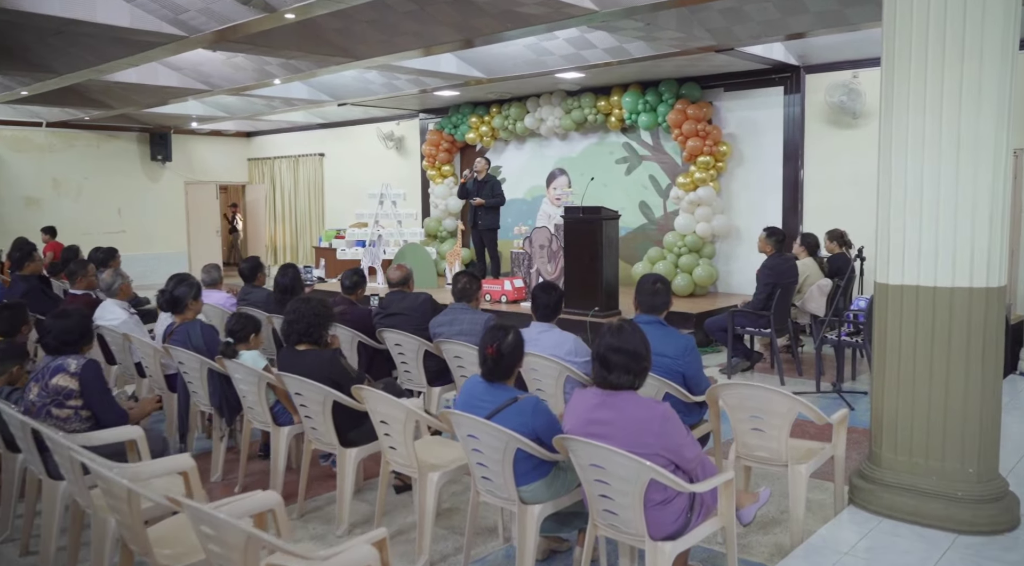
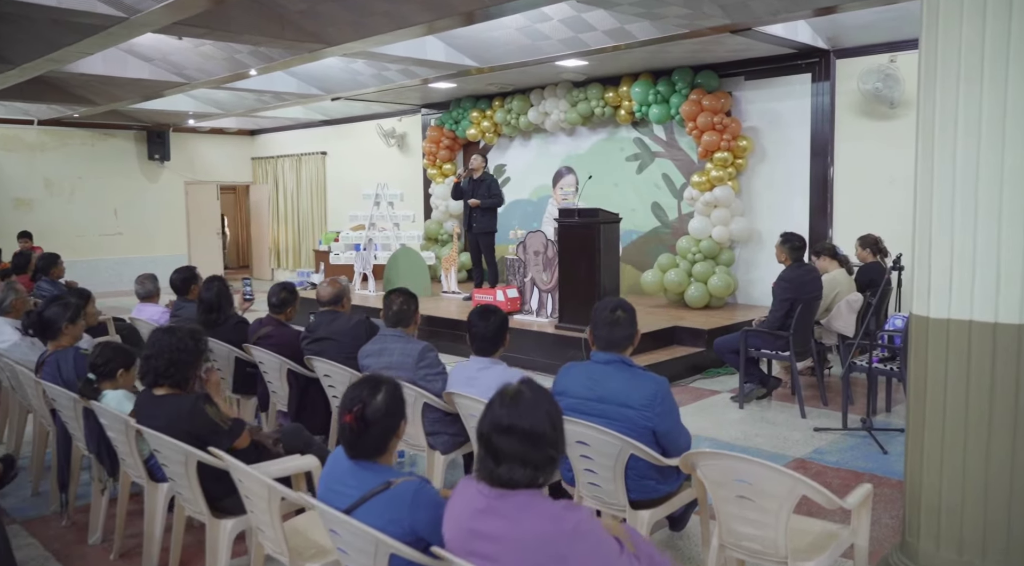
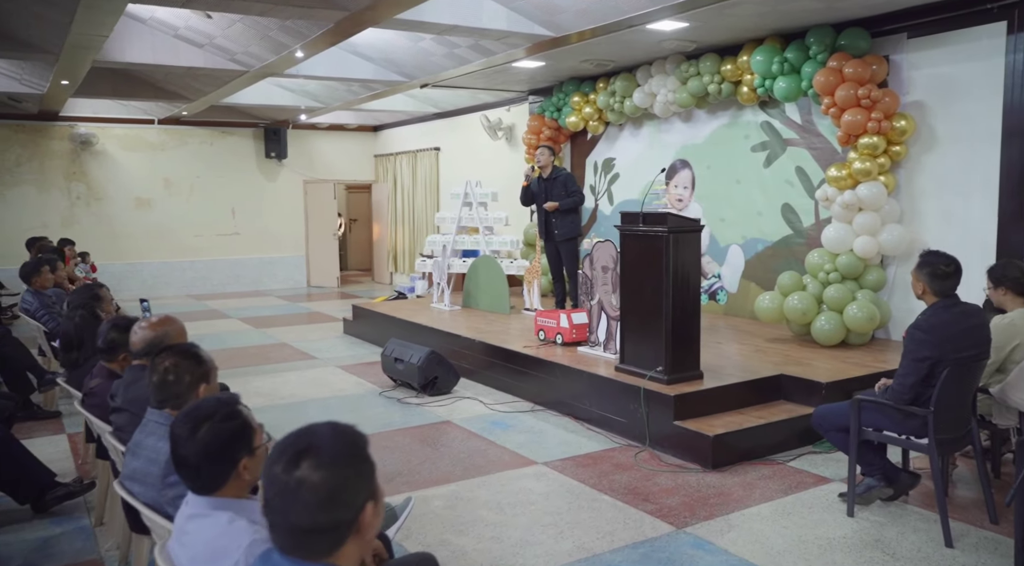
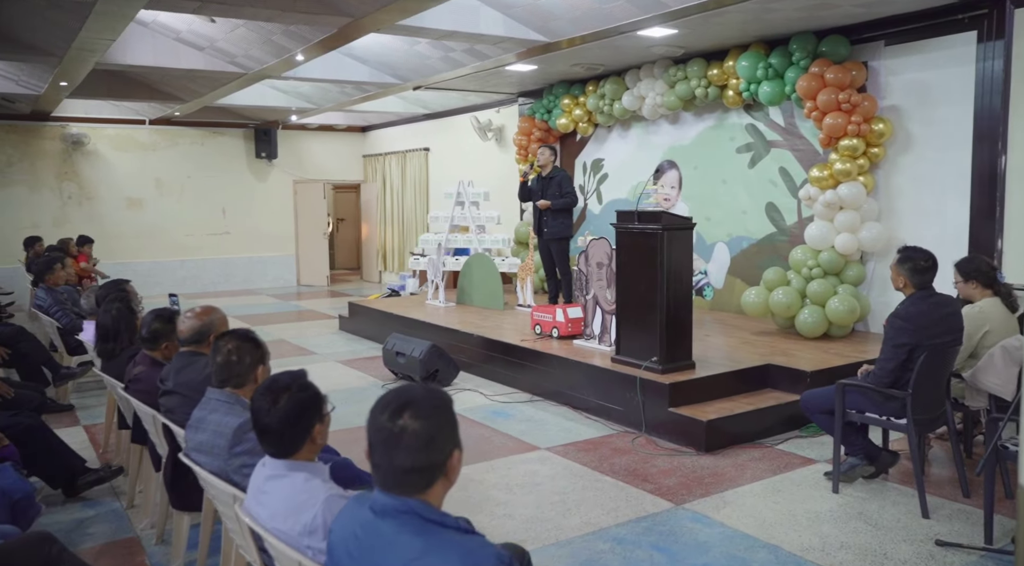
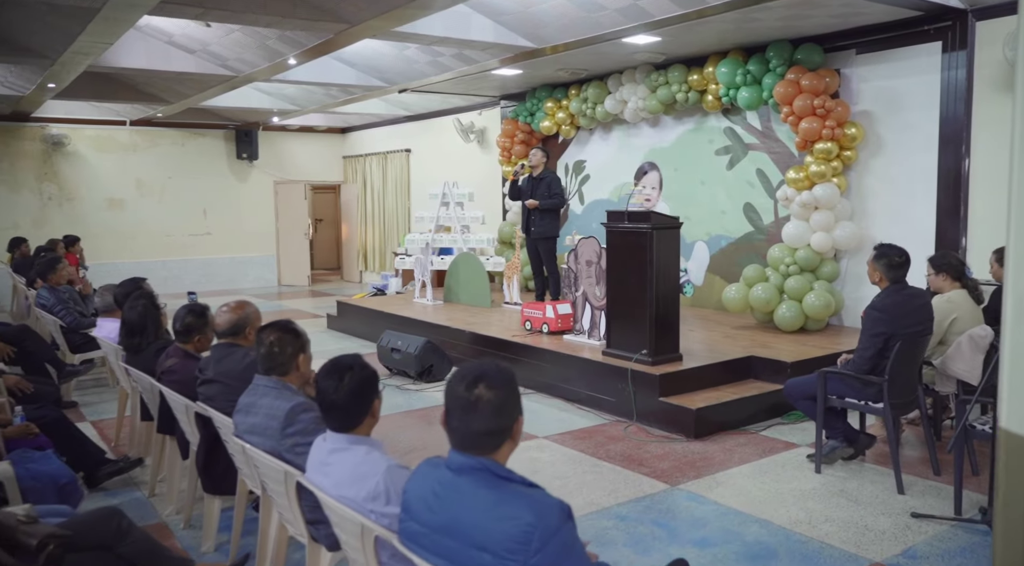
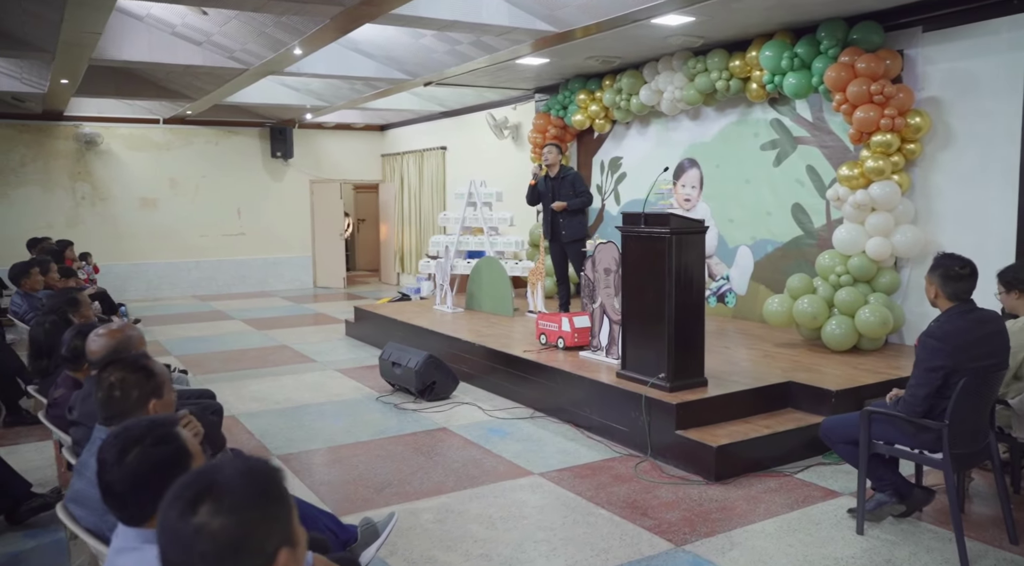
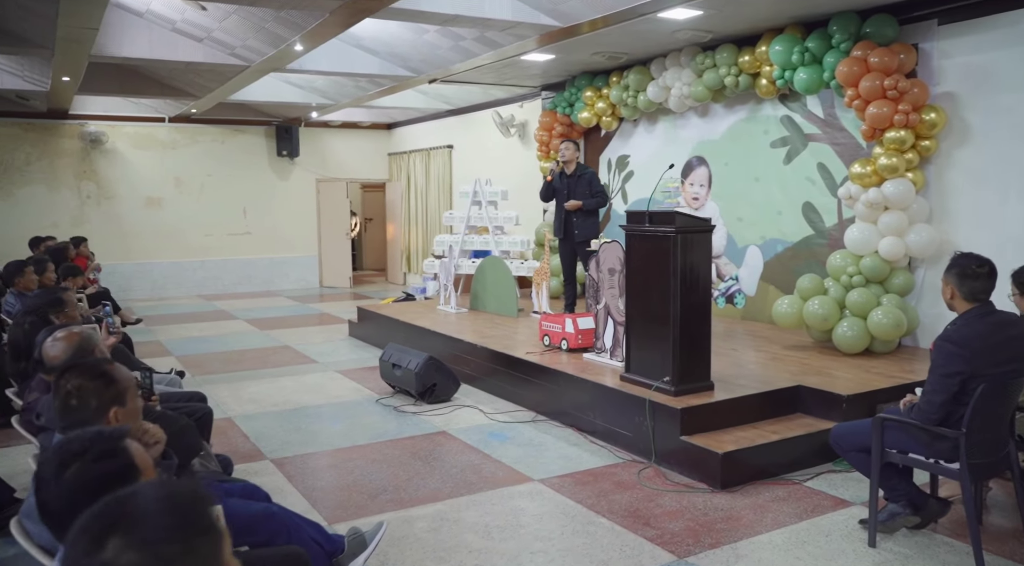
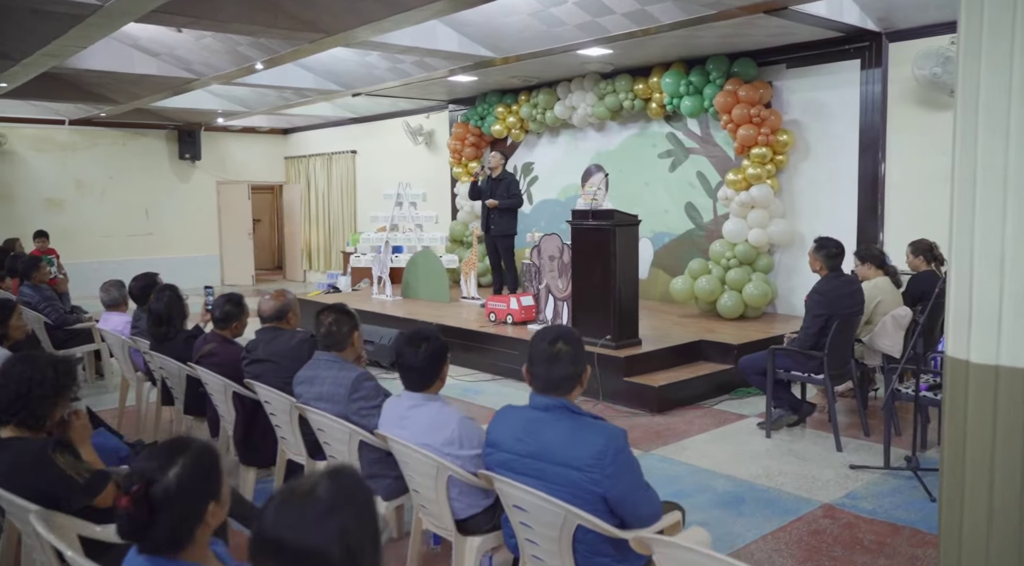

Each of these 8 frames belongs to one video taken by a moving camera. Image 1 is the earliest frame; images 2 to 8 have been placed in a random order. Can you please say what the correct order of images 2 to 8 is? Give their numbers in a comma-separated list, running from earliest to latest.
2, 8, 5, 4, 3, 6, 7
